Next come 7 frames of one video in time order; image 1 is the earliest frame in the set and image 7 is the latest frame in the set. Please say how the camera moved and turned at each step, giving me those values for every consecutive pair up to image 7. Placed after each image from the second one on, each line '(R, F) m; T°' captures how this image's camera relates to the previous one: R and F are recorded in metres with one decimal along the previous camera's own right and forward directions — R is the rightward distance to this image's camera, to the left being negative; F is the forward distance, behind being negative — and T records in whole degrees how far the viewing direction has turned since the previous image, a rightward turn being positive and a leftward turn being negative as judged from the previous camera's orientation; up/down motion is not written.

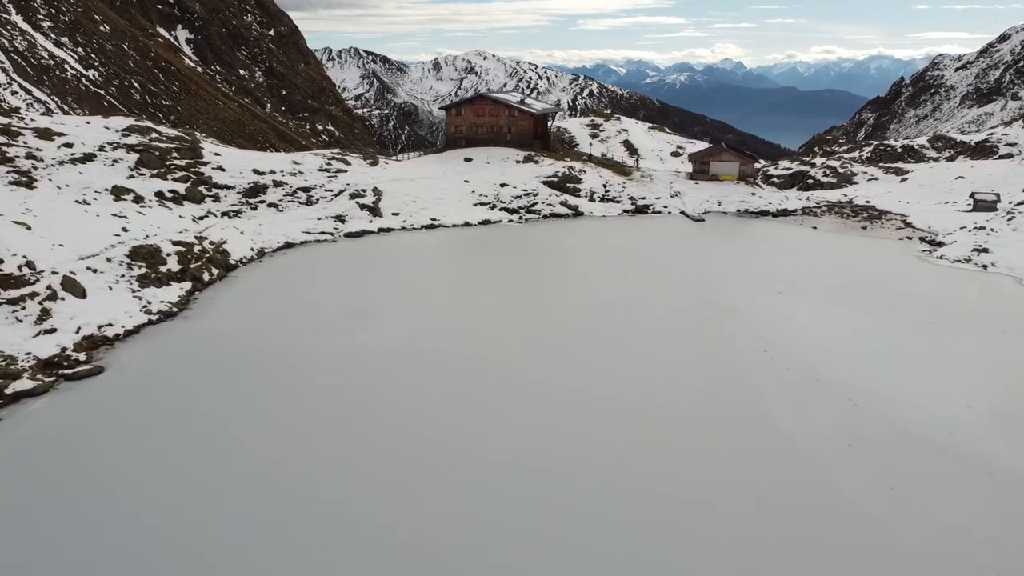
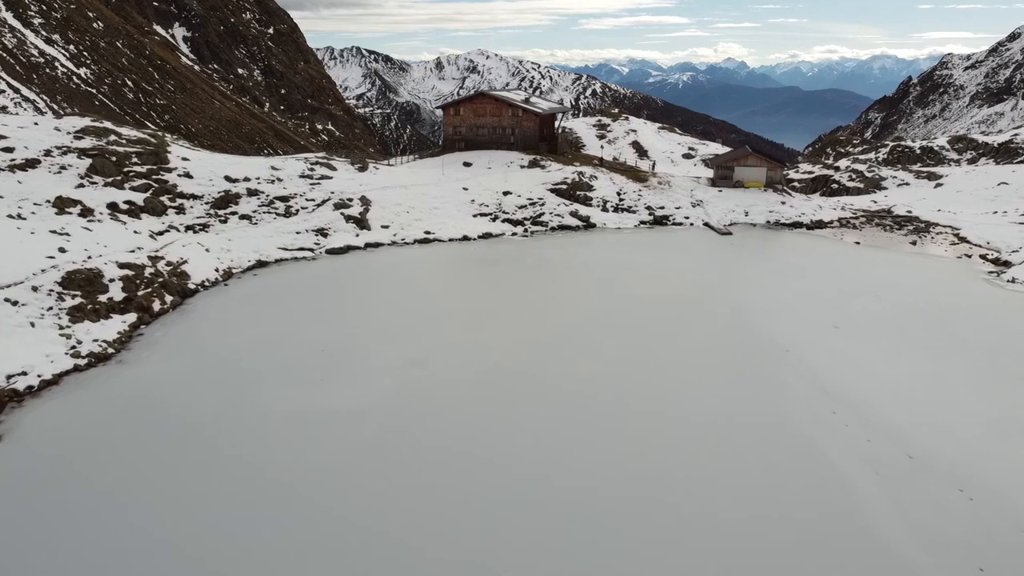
(-0.1, +3.6) m; 0°
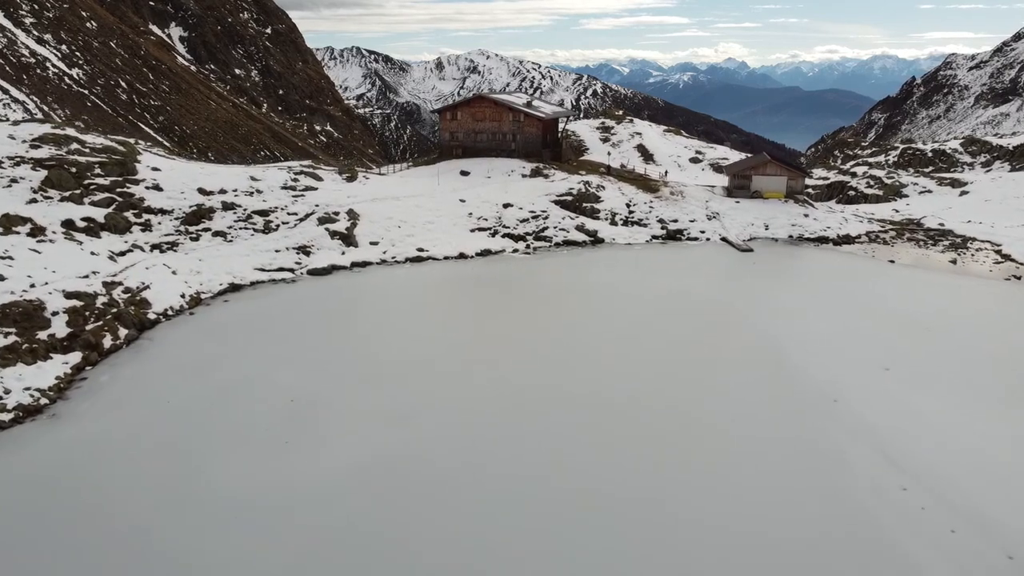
(0.0, +2.5) m; 0°
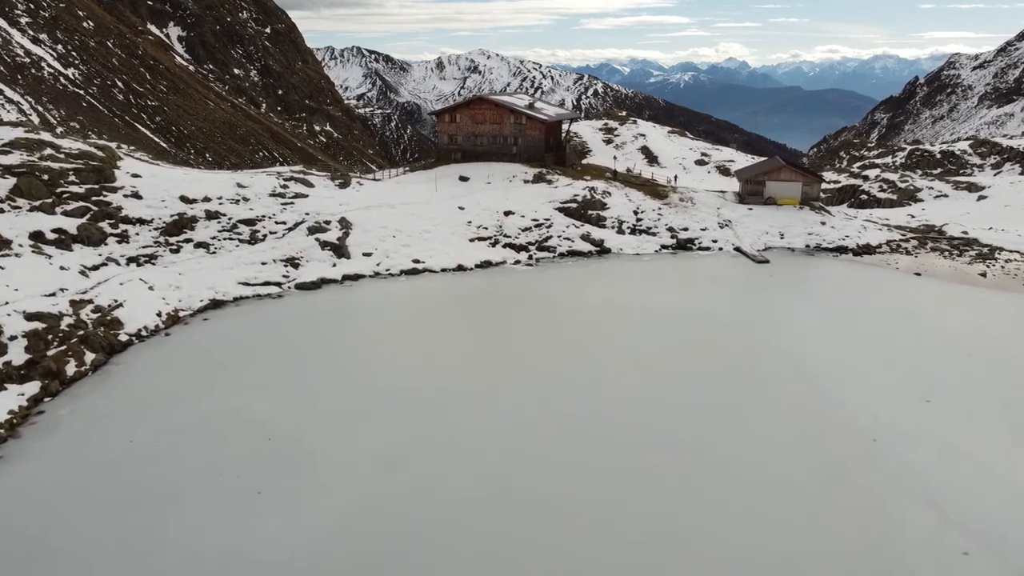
(0.0, +1.5) m; 0°
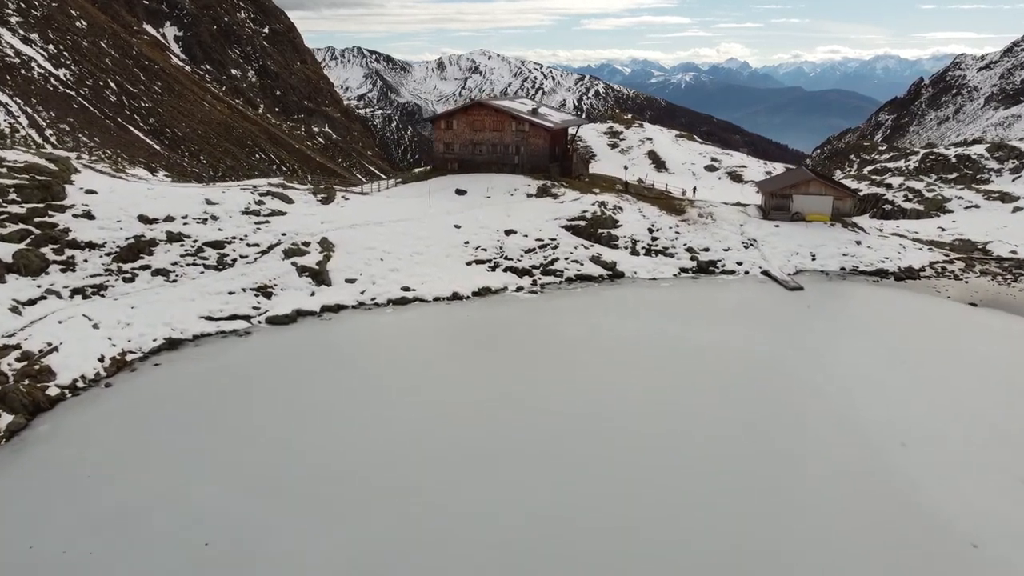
(0.0, +2.8) m; 0°
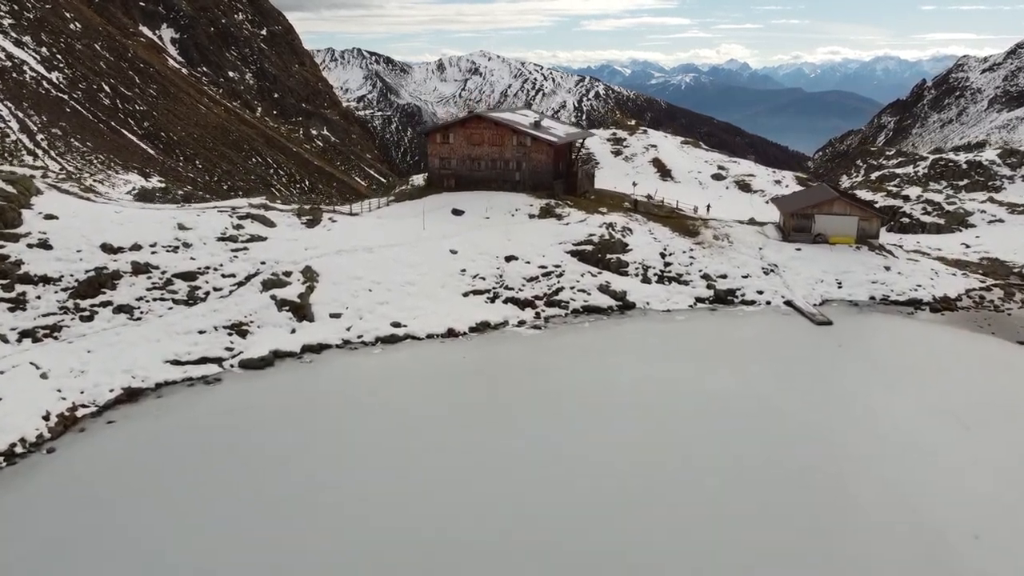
(0.0, +2.0) m; 0°
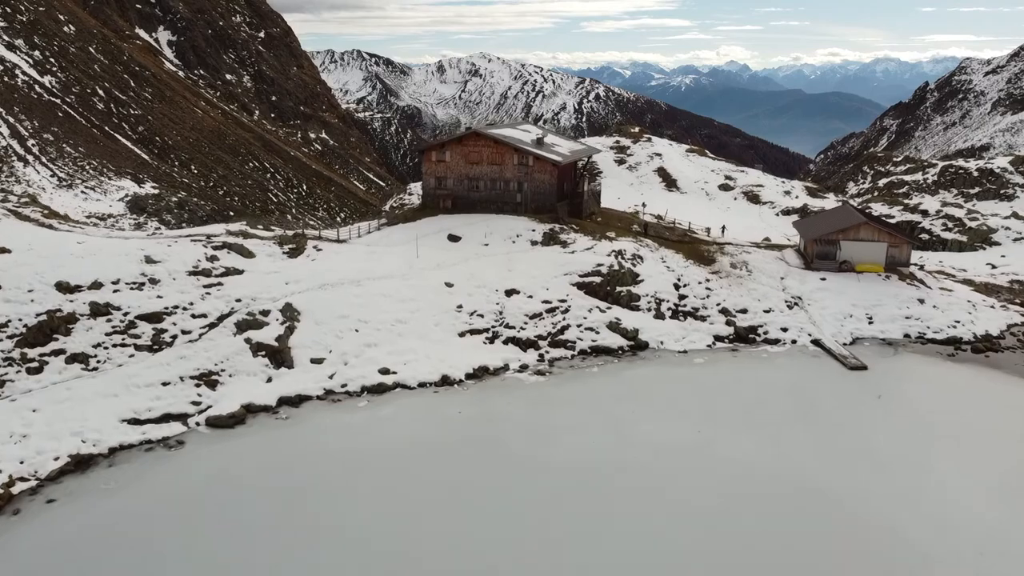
(0.0, +2.0) m; 0°
